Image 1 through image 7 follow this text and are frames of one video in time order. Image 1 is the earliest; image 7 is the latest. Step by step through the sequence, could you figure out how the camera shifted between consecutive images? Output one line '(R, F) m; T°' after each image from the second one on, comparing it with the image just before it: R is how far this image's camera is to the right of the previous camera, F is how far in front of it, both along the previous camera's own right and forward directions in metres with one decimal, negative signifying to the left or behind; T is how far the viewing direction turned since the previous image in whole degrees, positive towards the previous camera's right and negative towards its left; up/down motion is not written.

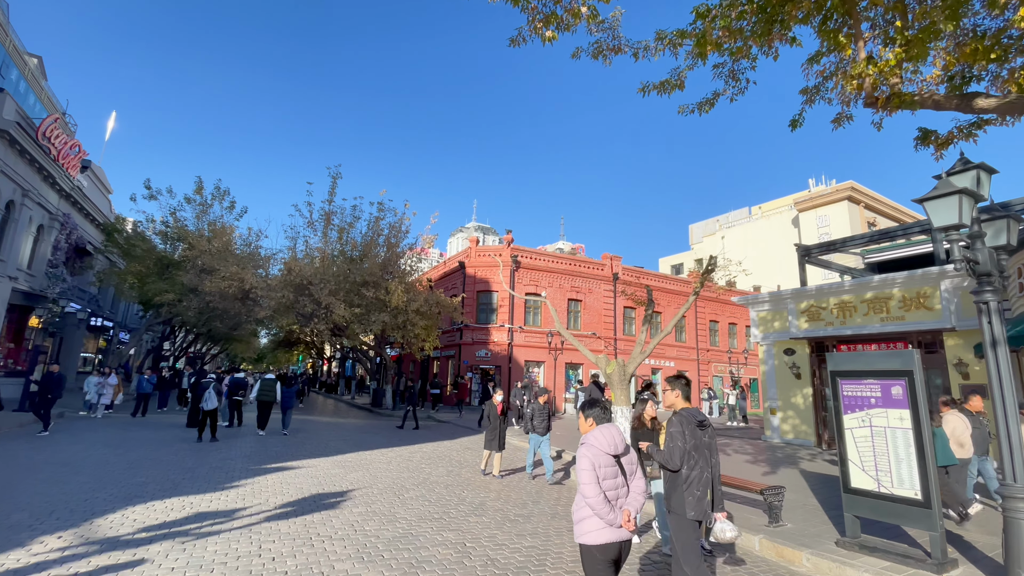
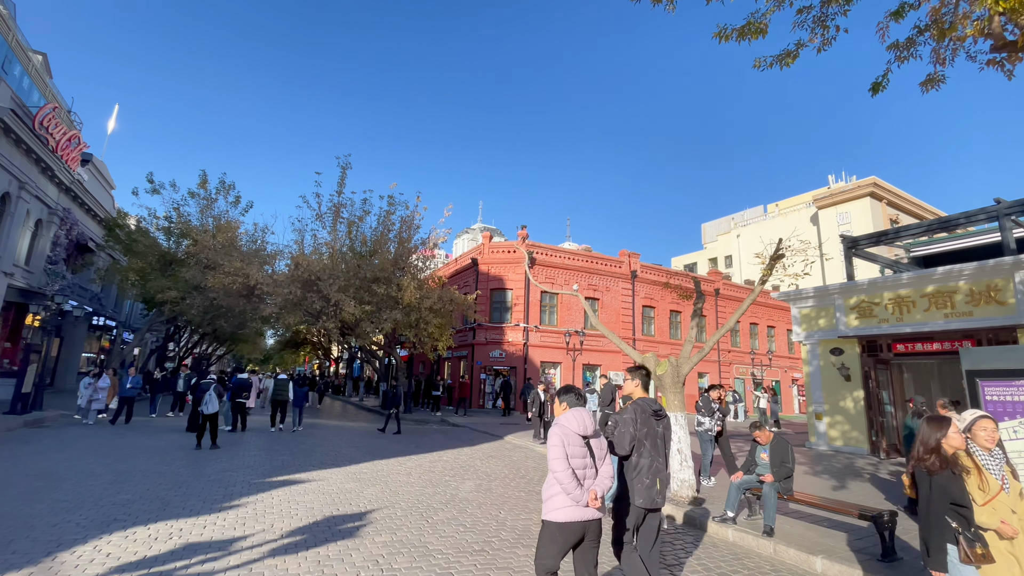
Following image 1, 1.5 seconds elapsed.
(-0.5, +1.1) m; -1°
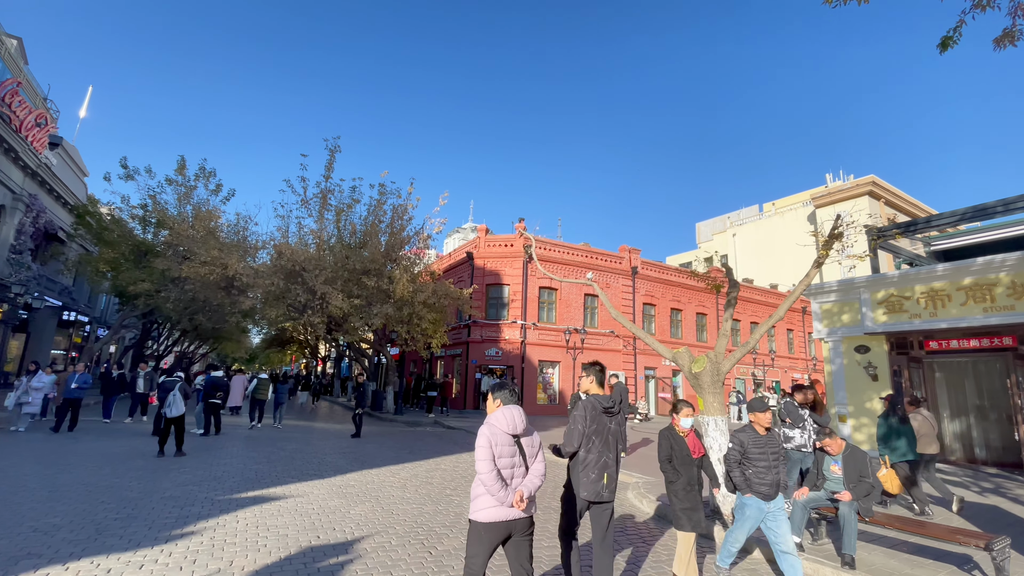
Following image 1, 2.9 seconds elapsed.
(-0.3, +1.1) m; +1°
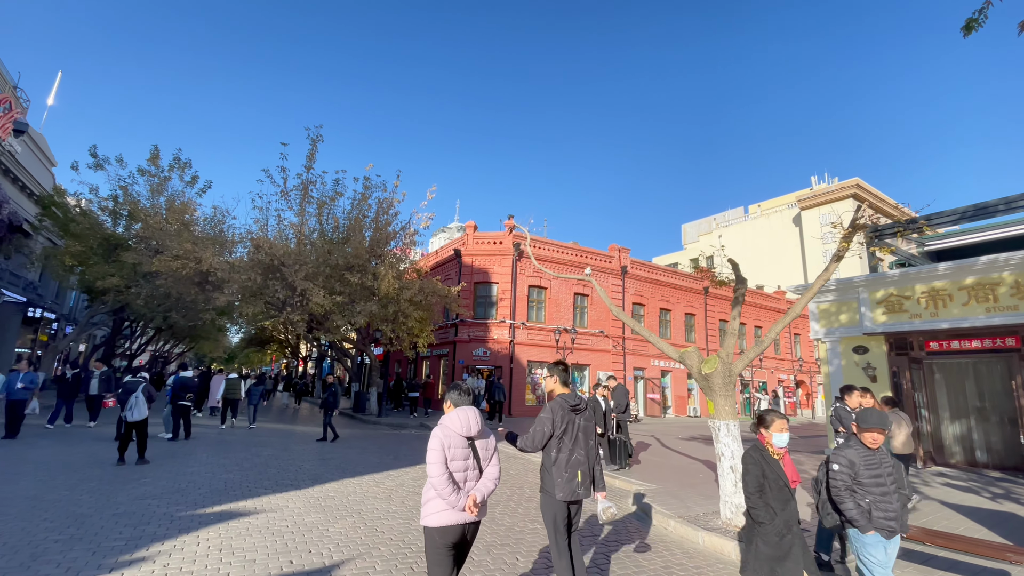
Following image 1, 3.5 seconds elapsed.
(-0.2, +0.5) m; +2°
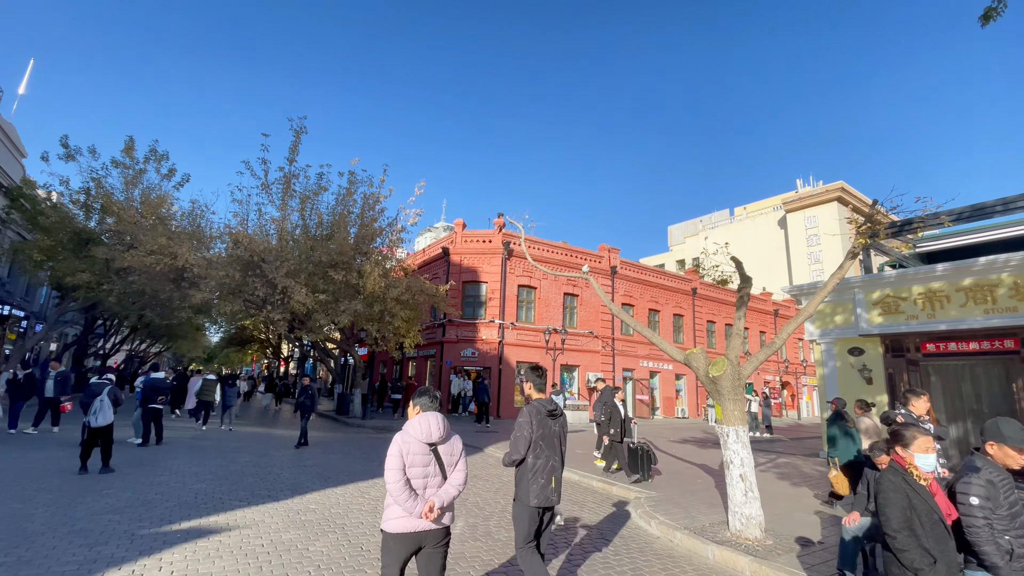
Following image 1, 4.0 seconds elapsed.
(-0.1, +0.4) m; +2°
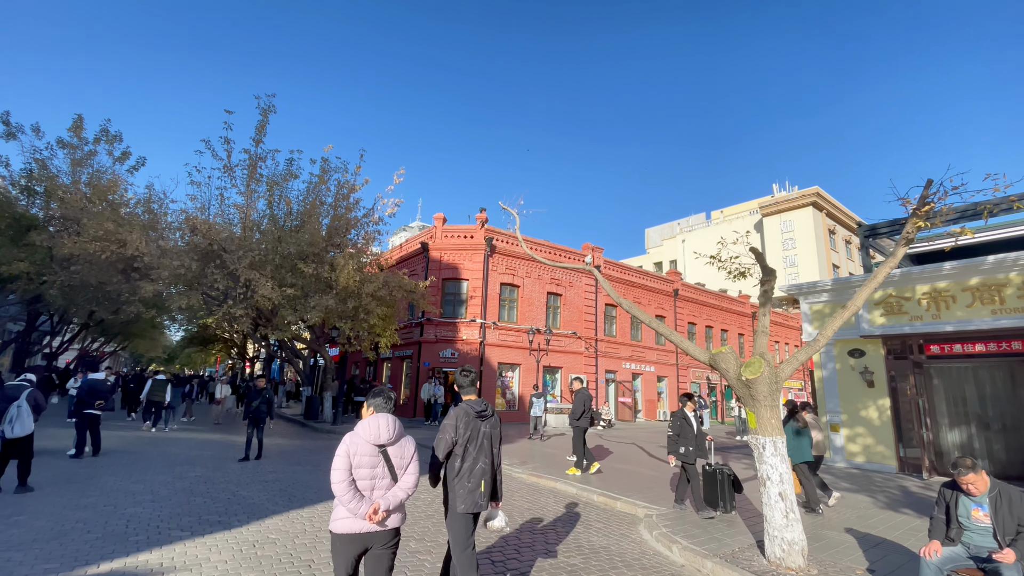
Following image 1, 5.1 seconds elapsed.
(-0.3, +0.9) m; +3°
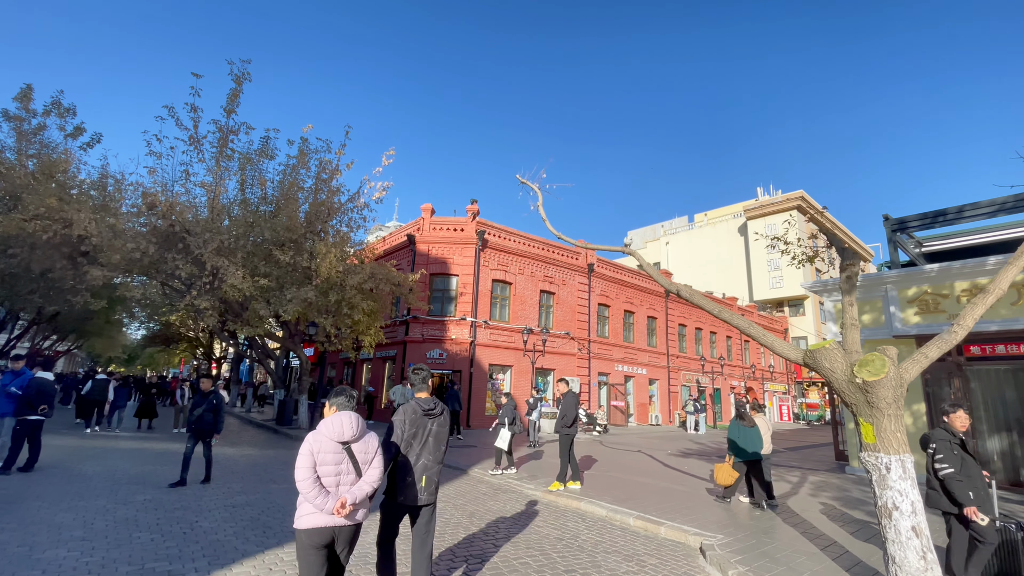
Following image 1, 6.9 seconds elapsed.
(-0.6, +1.2) m; +3°
